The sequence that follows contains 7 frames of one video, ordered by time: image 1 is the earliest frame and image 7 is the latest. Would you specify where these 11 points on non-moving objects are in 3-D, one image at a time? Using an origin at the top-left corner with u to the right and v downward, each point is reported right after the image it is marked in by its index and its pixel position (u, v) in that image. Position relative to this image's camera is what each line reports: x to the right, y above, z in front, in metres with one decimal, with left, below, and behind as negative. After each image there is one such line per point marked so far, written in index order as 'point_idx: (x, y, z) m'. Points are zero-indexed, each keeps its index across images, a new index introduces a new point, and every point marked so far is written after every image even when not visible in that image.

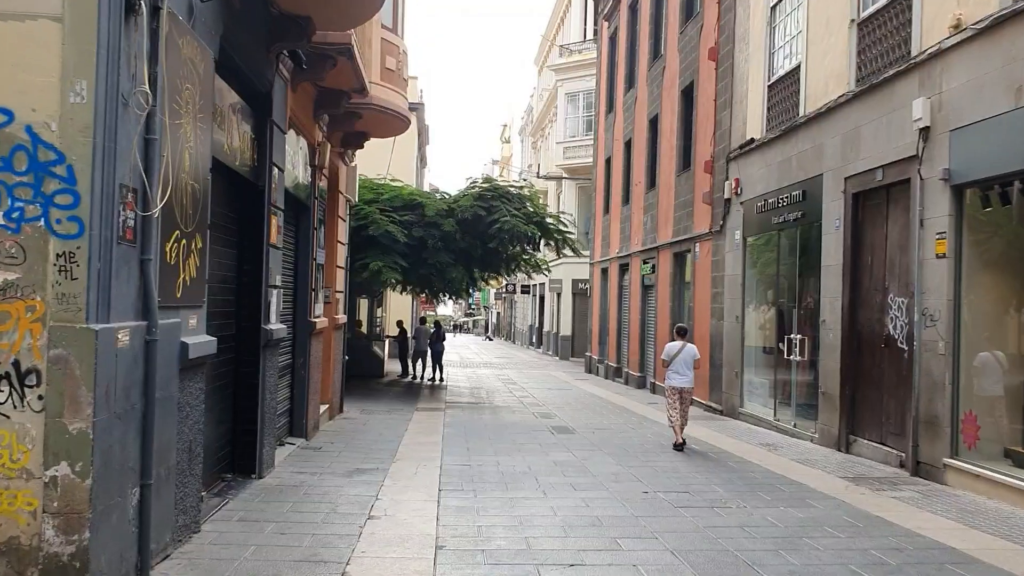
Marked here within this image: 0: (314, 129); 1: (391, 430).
0: (-2.5, +2.0, +10.0) m
1: (-1.8, -2.1, +11.6) m
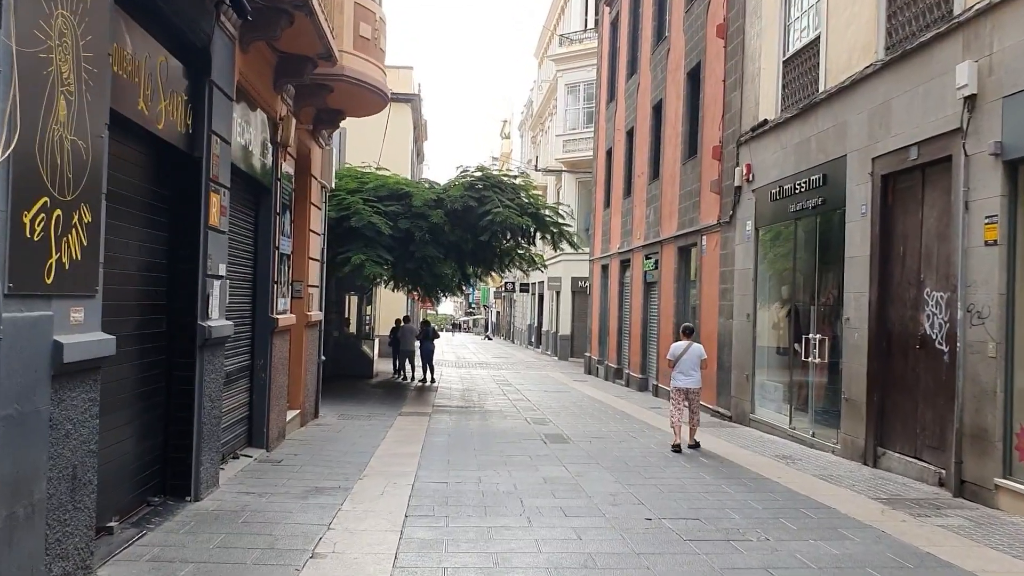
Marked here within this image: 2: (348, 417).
0: (-2.7, +2.1, +8.8) m
1: (-2.0, -2.0, +10.4) m
2: (-2.6, -2.1, +12.5) m
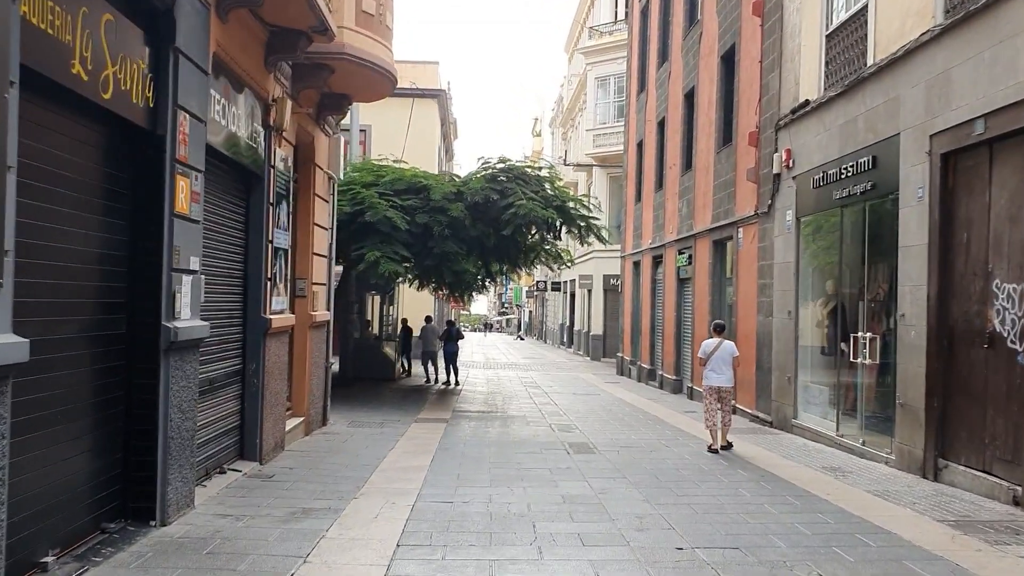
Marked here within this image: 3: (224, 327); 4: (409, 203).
0: (-2.5, +2.1, +8.1) m
1: (-1.7, -2.0, +9.7) m
2: (-2.3, -2.0, +11.8) m
3: (-2.7, -0.4, +7.3) m
4: (-2.0, +1.7, +15.0) m
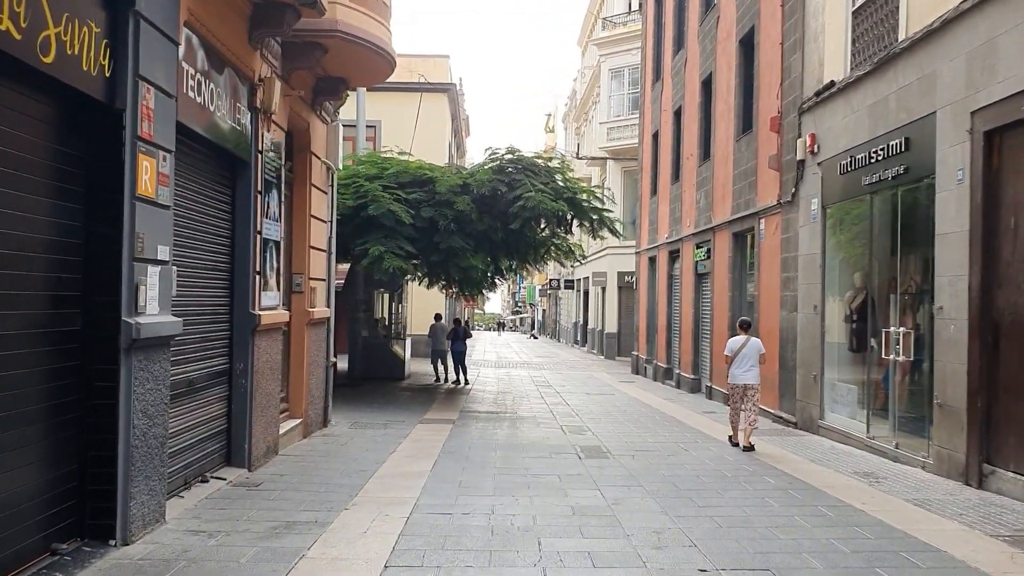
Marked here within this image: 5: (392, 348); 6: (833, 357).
0: (-2.5, +2.2, +7.5) m
1: (-1.6, -1.9, +9.1) m
2: (-2.2, -2.0, +11.2) m
3: (-2.7, -0.3, +6.8) m
4: (-1.8, +1.7, +14.4) m
5: (-3.0, -1.5, +19.8) m
6: (+4.6, -1.0, +11.3) m
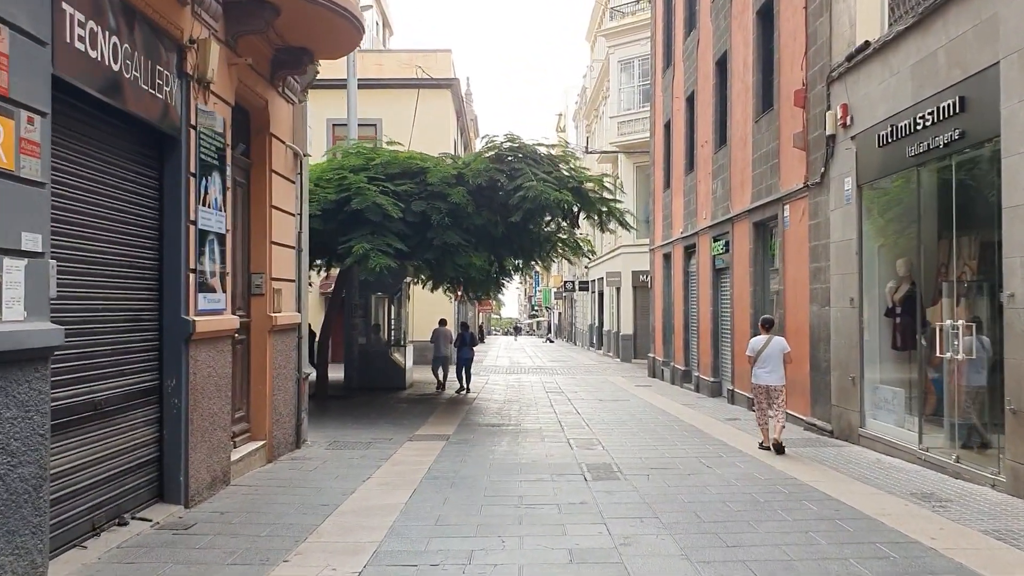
0: (-2.7, +2.2, +6.3) m
1: (-1.7, -1.9, +7.9) m
2: (-2.2, -2.0, +10.0) m
3: (-2.8, -0.3, +5.5) m
4: (-1.8, +1.7, +13.2) m
5: (-2.9, -1.6, +18.6) m
6: (+4.6, -0.9, +9.9) m
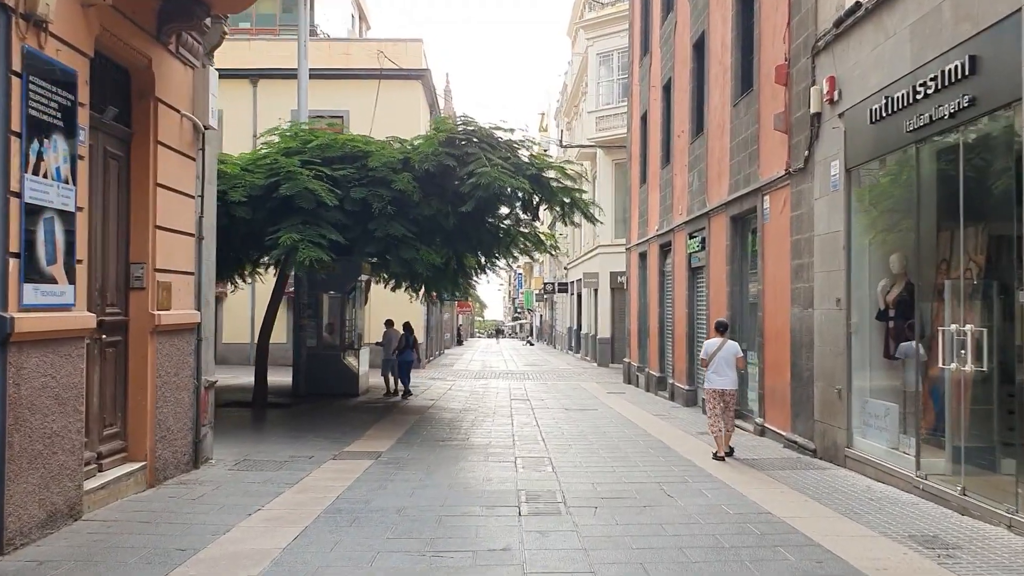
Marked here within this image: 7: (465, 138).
0: (-3.3, +2.3, +5.0) m
1: (-2.4, -1.8, +6.5) m
2: (-2.9, -1.9, +8.6) m
3: (-3.4, -0.2, +4.2) m
4: (-2.6, +1.7, +11.9) m
5: (-3.7, -1.6, +17.2) m
6: (+3.9, -0.9, +8.7) m
7: (-0.7, +2.3, +12.3) m
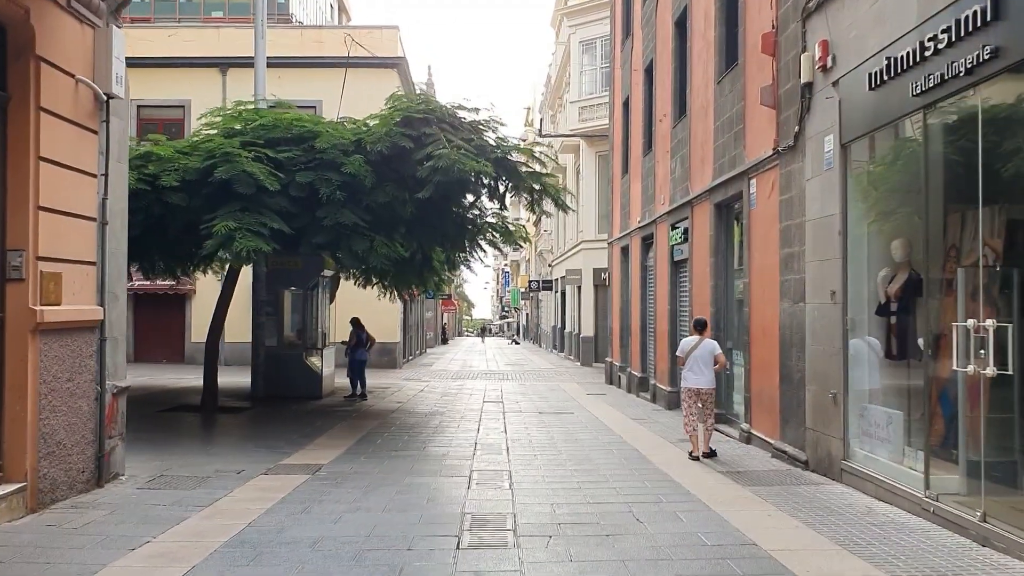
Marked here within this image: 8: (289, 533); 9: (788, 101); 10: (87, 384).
0: (-3.7, +2.3, +3.9) m
1: (-2.8, -1.8, +5.5) m
2: (-3.3, -1.9, +7.6) m
3: (-3.8, -0.2, +3.1) m
4: (-3.1, +1.8, +10.8) m
5: (-4.3, -1.5, +16.2) m
6: (+3.5, -0.8, +7.7) m
7: (-1.2, +2.4, +11.2) m
8: (-1.6, -1.8, +5.8) m
9: (+3.2, +2.1, +9.1) m
10: (-3.8, -0.8, +6.9) m
